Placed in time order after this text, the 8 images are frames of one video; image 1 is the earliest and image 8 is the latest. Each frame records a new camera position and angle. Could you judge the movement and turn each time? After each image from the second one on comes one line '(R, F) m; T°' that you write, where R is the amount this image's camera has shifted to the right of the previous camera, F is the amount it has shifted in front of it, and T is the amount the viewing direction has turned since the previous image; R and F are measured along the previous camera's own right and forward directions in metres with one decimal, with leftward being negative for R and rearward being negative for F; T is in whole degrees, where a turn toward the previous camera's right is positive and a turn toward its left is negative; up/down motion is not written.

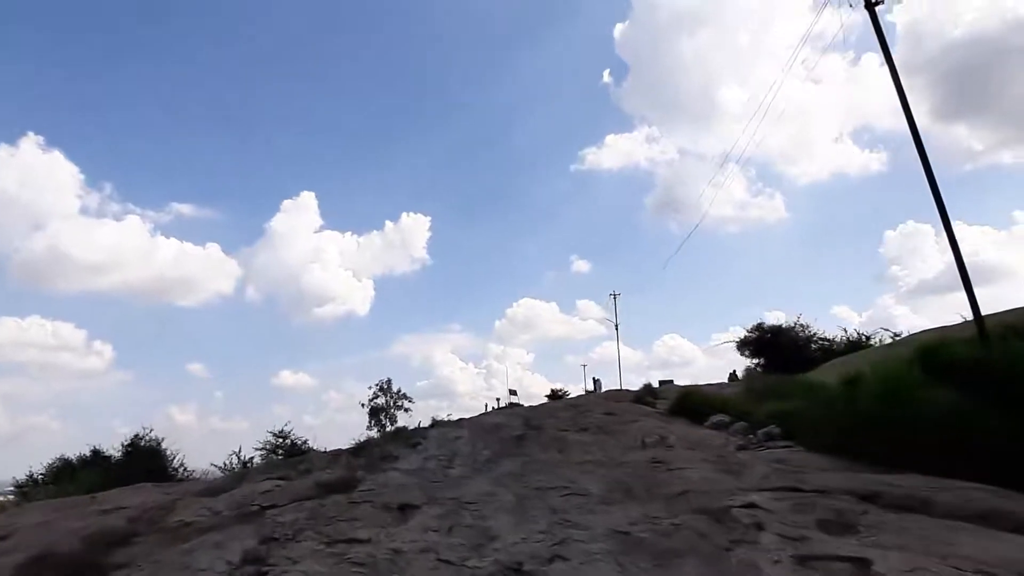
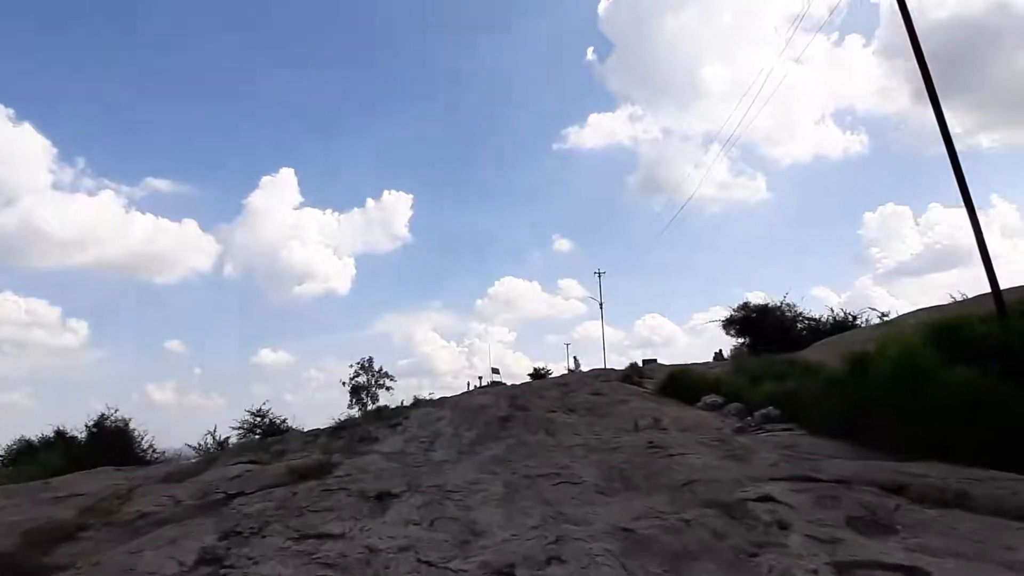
(-0.1, +0.7) m; +2°
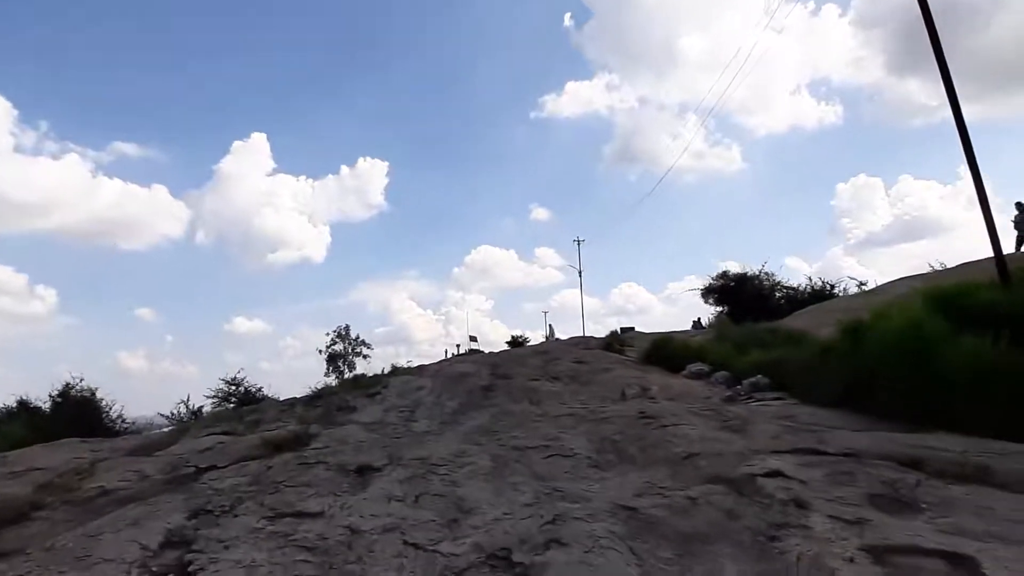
(-0.1, +0.5) m; +2°
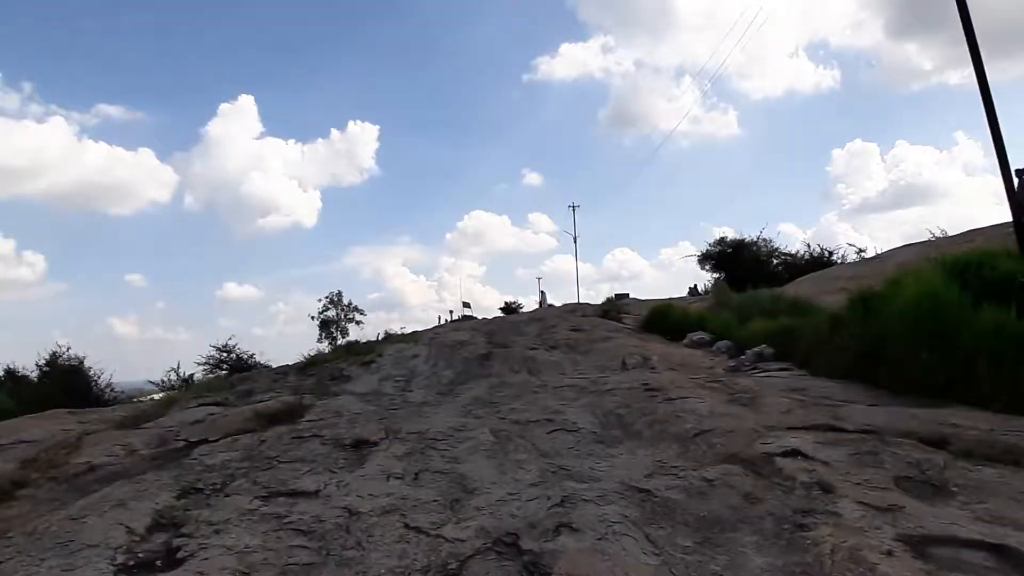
(-0.1, +0.3) m; +1°
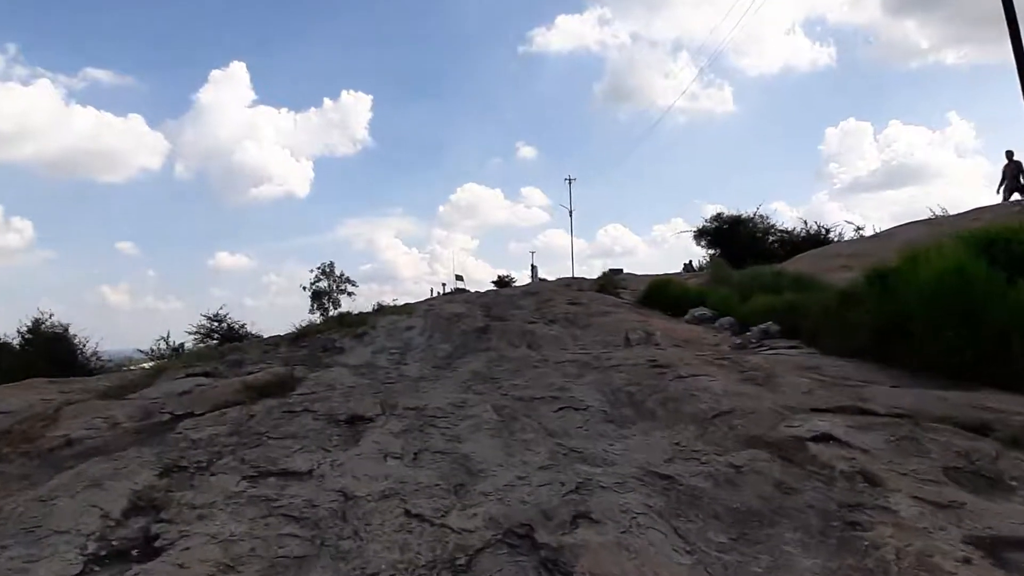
(-0.1, +0.4) m; +1°
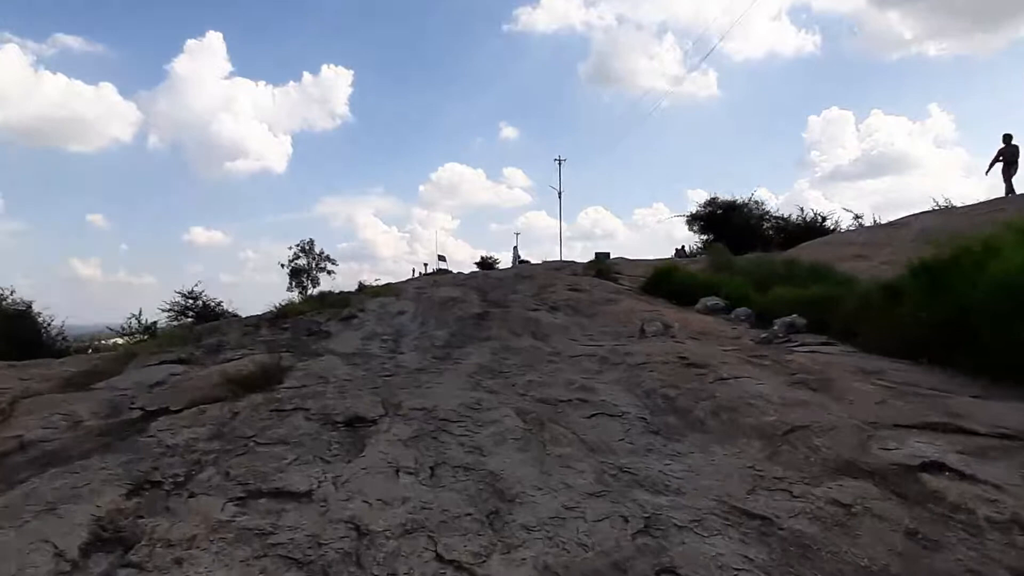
(-0.4, +0.9) m; +2°
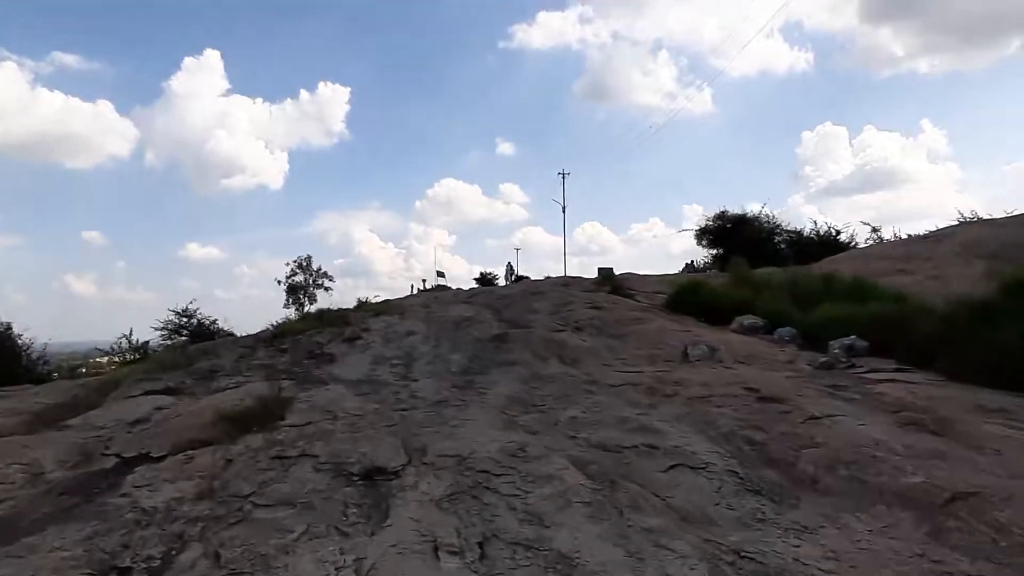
(-0.4, +1.1) m; 0°
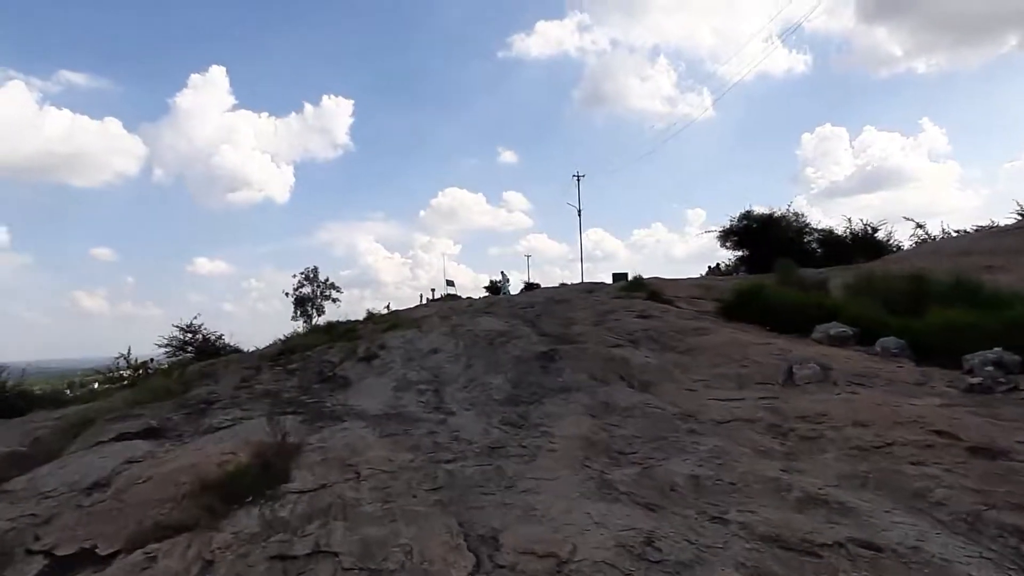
(-0.6, +1.9) m; -1°
